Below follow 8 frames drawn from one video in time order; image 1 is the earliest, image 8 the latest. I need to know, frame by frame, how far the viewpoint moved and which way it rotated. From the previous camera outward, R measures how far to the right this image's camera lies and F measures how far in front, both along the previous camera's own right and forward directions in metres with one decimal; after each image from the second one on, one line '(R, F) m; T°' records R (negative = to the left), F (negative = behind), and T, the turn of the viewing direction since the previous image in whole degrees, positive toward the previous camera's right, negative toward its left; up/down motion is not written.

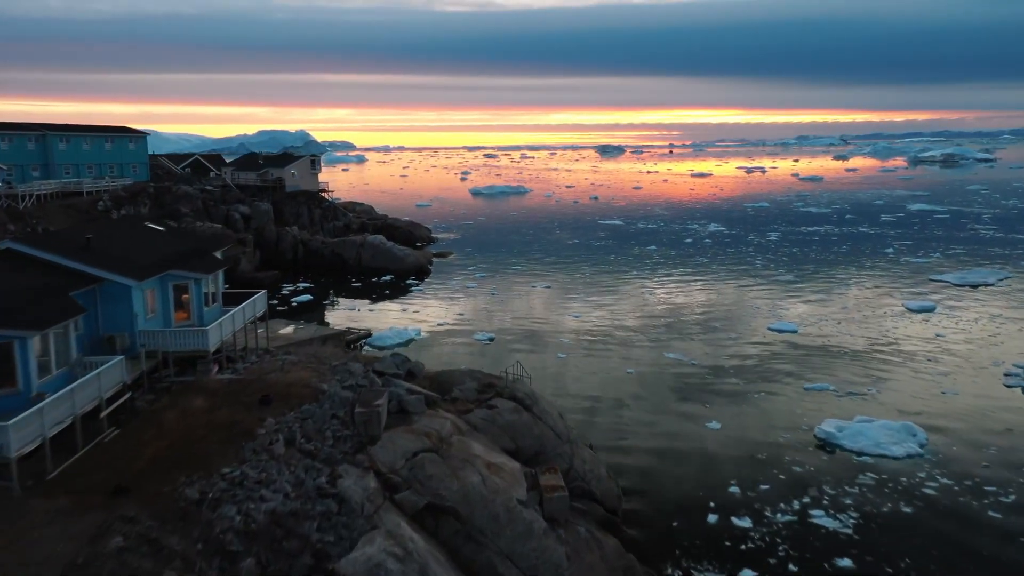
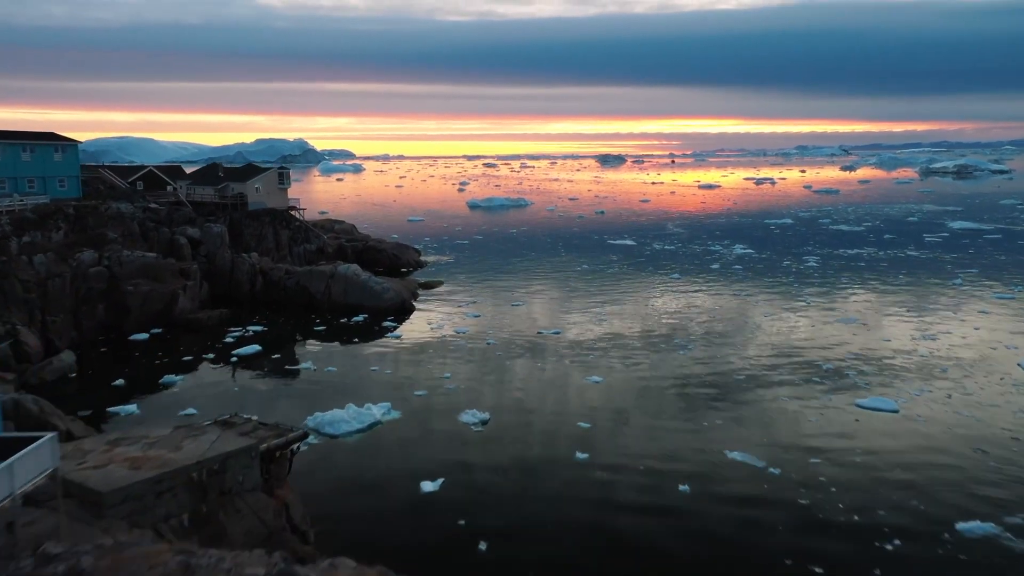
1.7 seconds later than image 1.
(0.0, +6.6) m; 0°
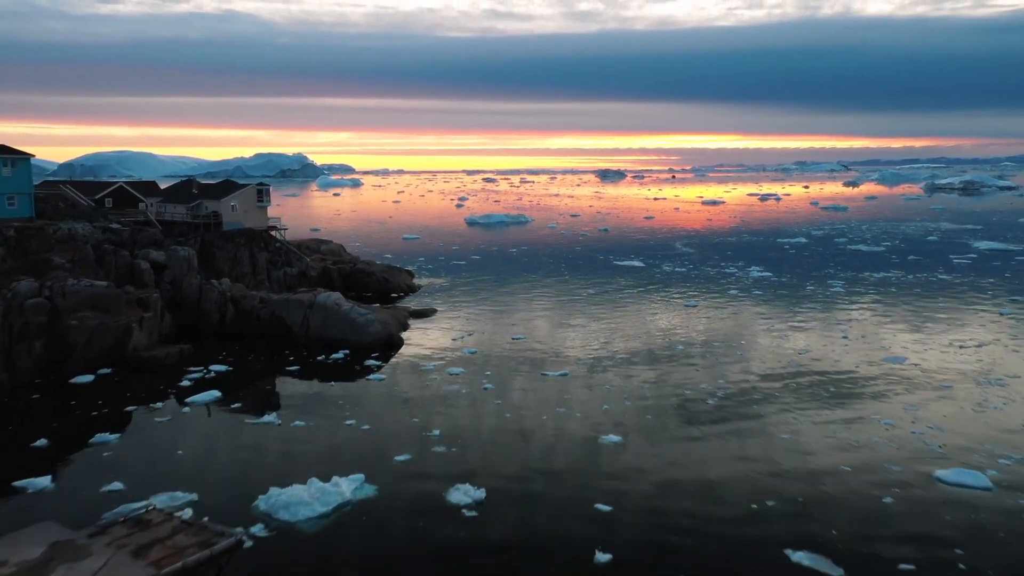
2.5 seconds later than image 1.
(0.0, +3.5) m; 0°
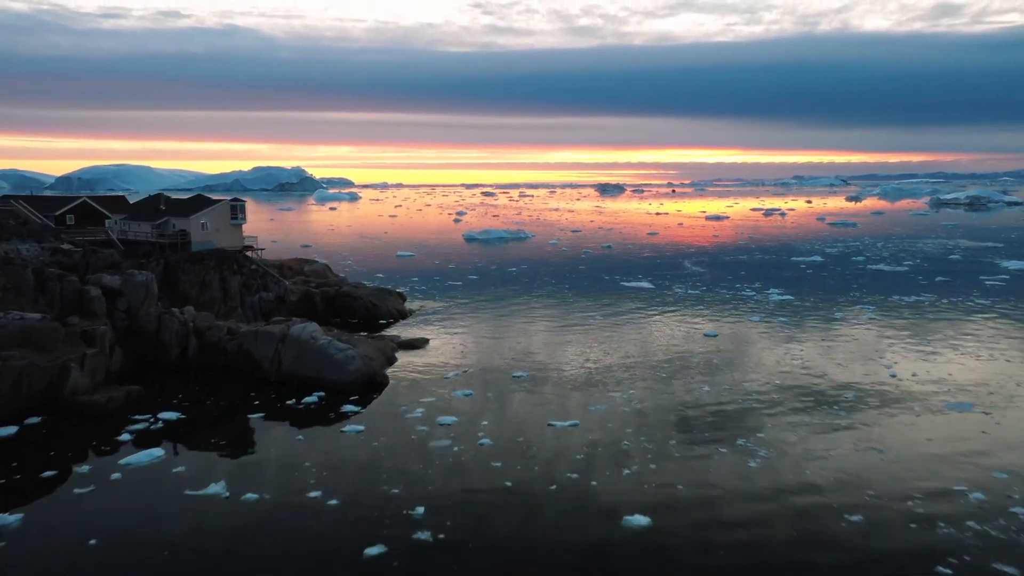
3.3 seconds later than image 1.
(-0.1, +3.6) m; 0°
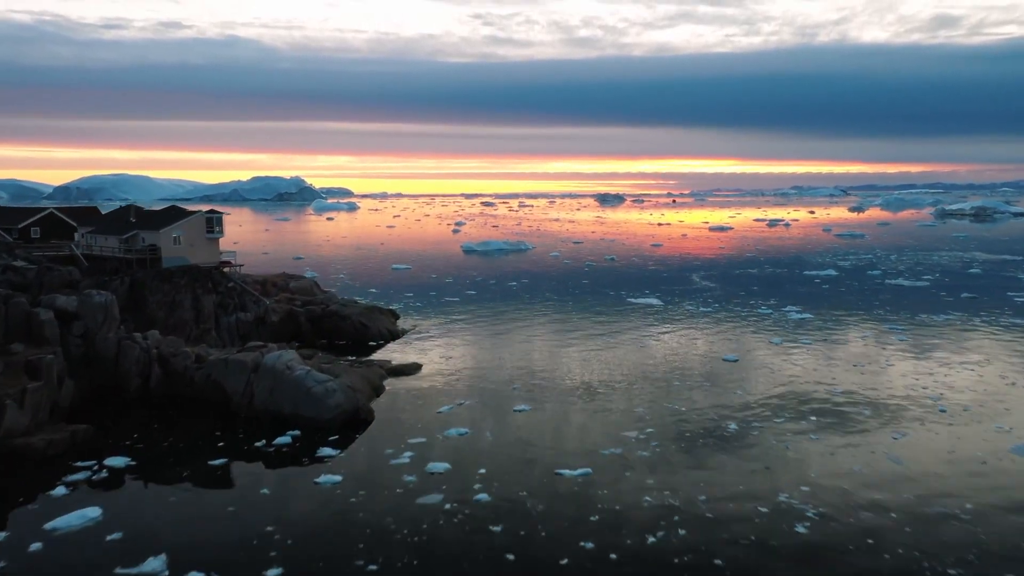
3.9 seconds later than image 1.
(0.0, +2.8) m; 0°
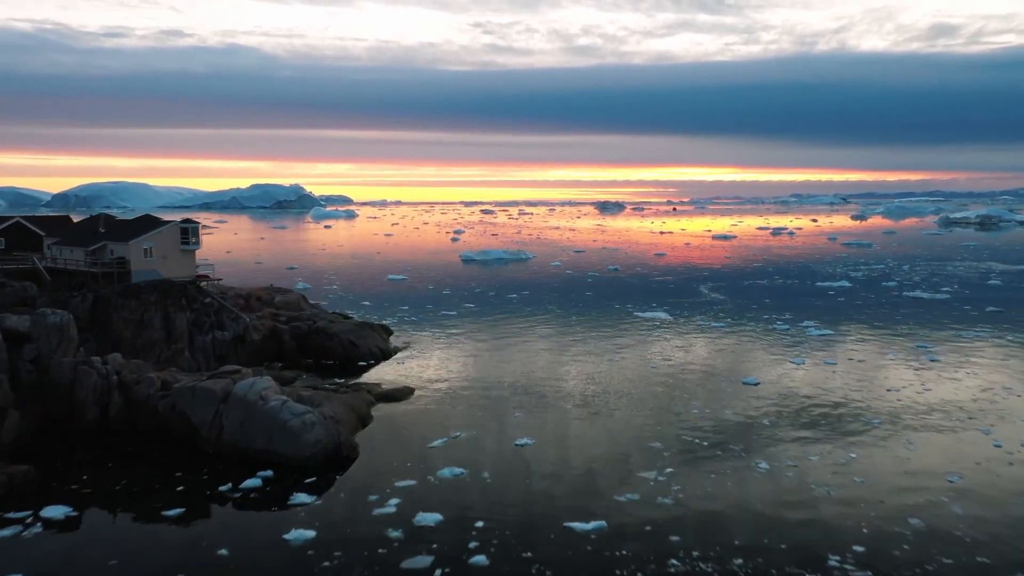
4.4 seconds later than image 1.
(0.0, +2.4) m; 0°
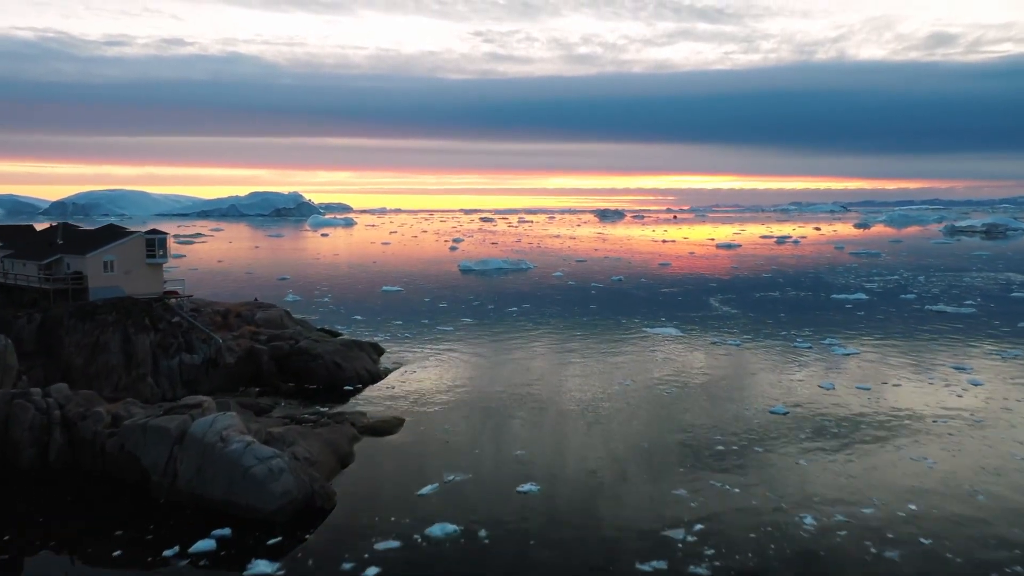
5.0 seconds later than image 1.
(0.0, +2.8) m; 0°
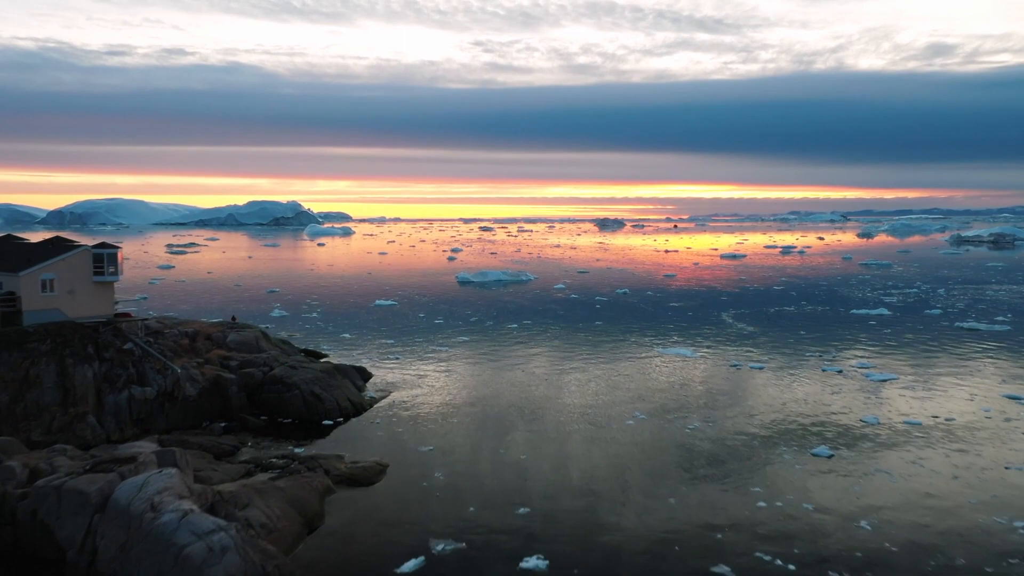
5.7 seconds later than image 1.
(-0.1, +3.3) m; 0°
